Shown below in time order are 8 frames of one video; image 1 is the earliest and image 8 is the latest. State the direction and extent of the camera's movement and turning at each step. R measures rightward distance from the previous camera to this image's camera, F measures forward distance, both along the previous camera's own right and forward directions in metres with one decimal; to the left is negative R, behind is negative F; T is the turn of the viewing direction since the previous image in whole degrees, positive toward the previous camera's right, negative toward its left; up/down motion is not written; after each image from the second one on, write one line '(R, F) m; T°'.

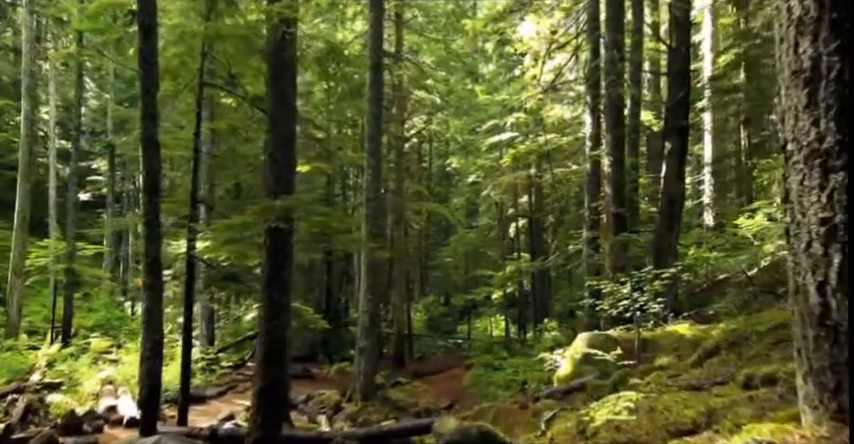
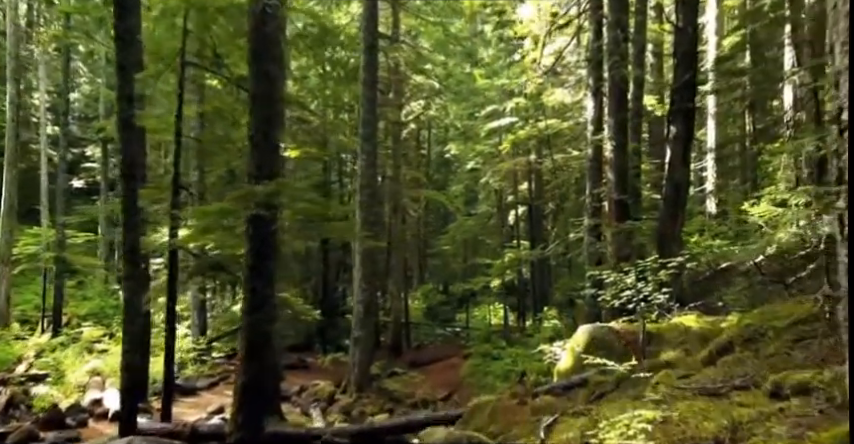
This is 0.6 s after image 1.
(+0.1, +0.5) m; 0°
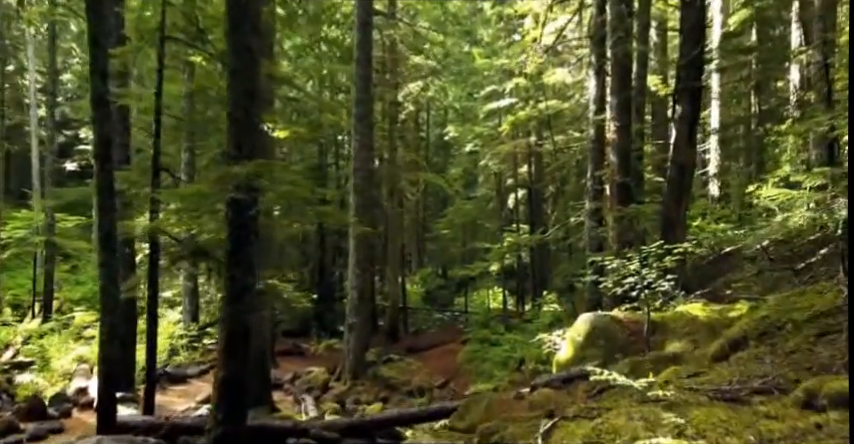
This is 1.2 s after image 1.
(+0.1, +0.5) m; 0°
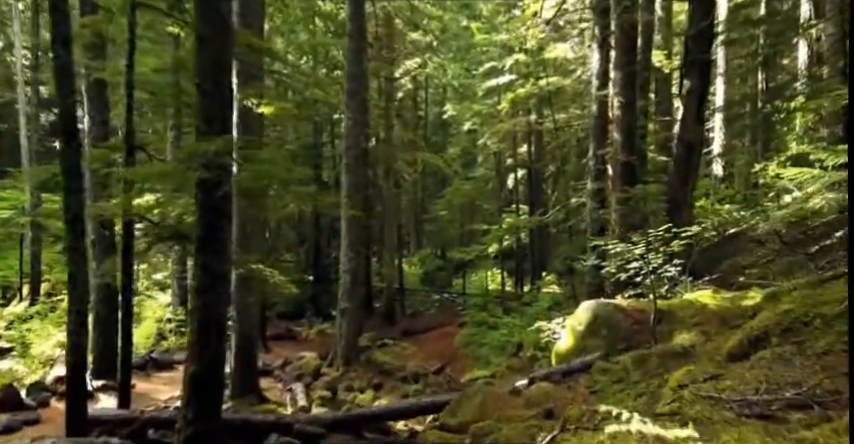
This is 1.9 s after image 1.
(+0.1, +0.6) m; 0°
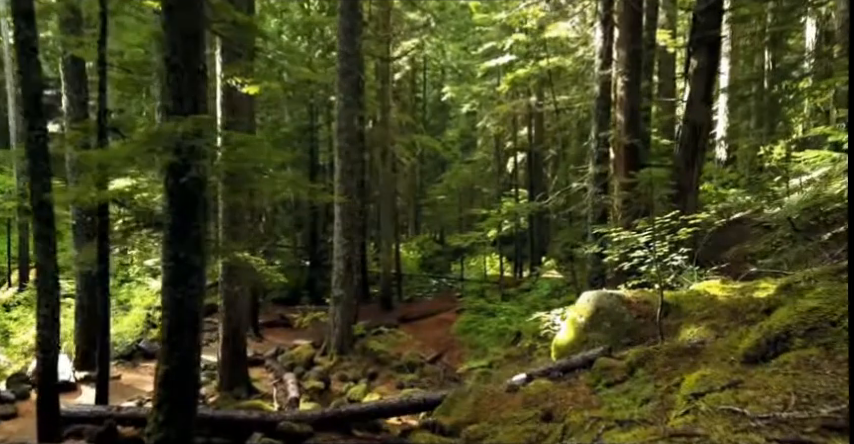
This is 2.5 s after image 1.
(+0.1, +0.5) m; 0°
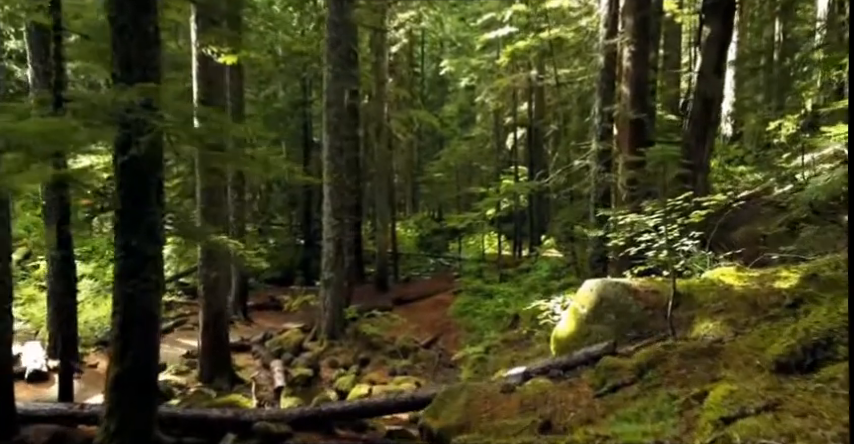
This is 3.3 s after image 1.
(+0.1, +0.7) m; 0°
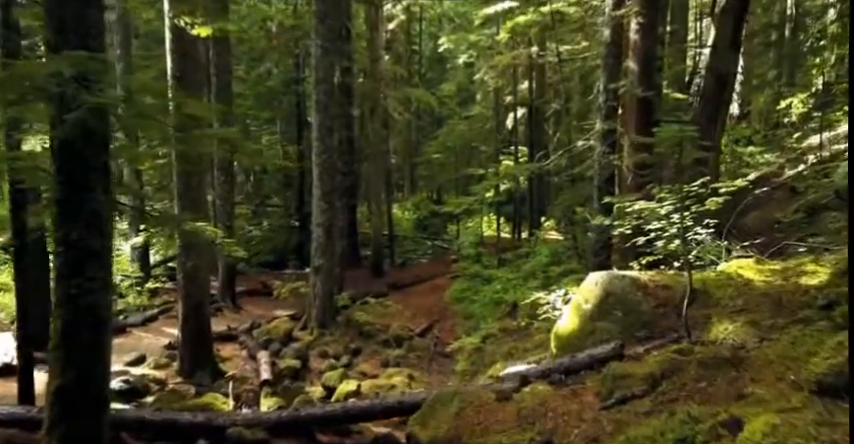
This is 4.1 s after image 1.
(+0.1, +0.7) m; 0°
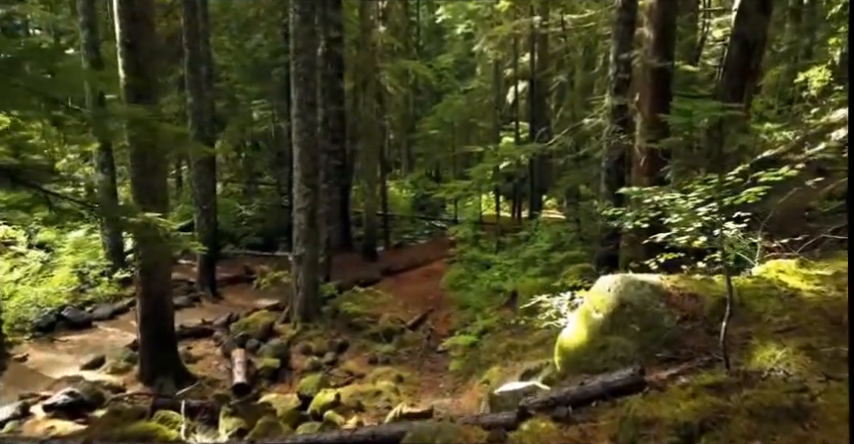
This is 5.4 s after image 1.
(+0.2, +1.2) m; 0°
